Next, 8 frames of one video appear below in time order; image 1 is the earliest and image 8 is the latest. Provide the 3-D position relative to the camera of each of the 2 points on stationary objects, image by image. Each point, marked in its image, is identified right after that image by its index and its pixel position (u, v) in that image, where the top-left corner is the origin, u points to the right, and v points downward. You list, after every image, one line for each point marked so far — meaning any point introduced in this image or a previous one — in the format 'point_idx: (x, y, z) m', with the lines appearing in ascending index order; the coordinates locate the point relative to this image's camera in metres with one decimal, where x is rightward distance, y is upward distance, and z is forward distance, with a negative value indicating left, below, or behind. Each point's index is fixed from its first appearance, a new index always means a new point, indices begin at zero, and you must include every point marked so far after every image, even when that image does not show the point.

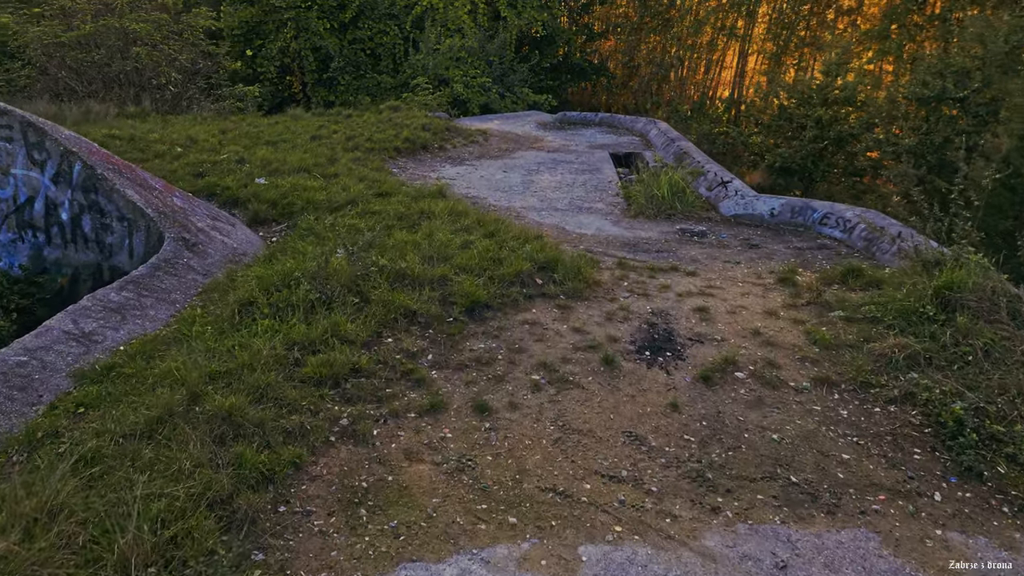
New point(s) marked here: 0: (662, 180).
0: (+1.6, +1.1, +5.8) m
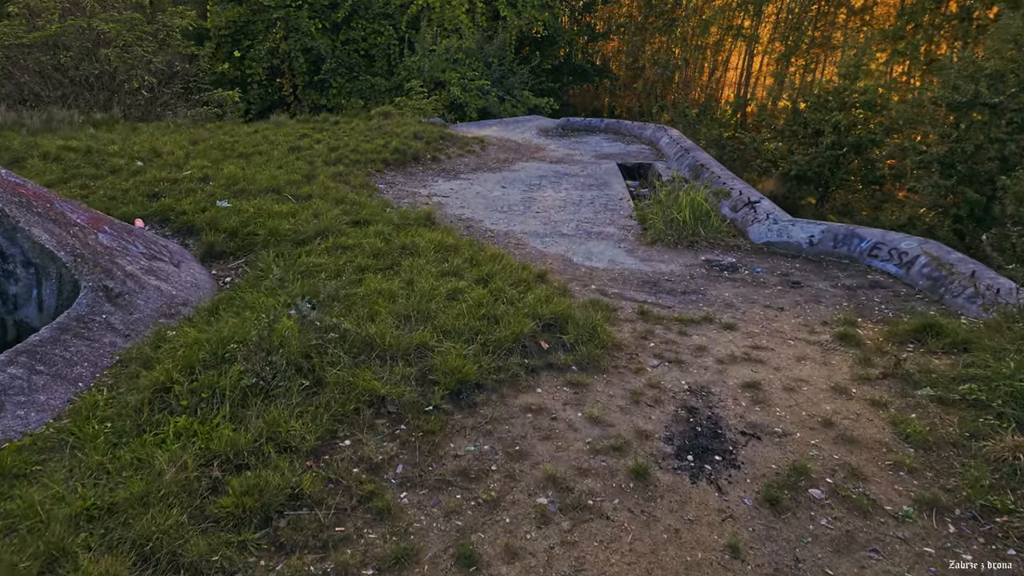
0: (+1.6, +0.8, +5.1) m
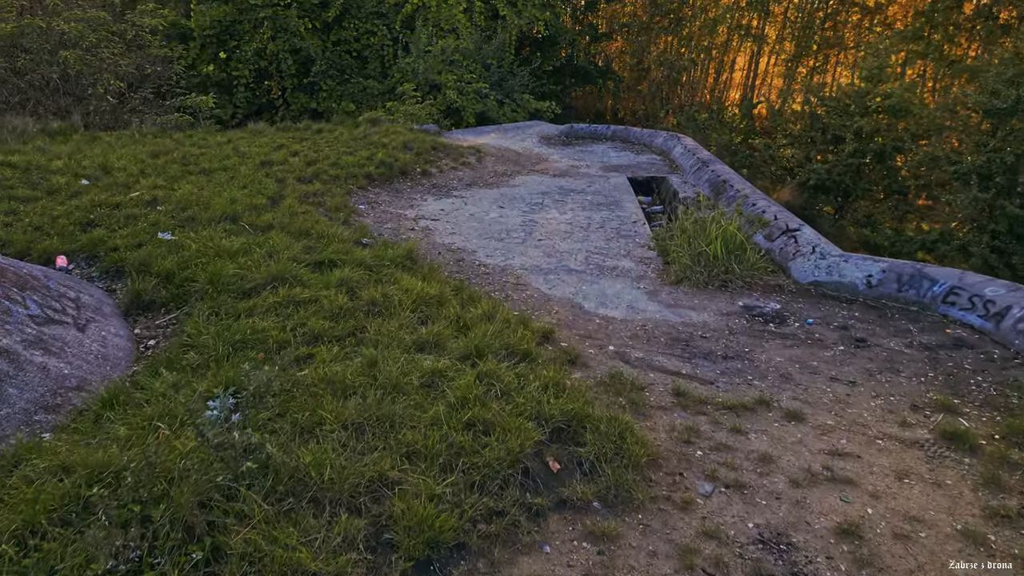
0: (+1.5, +0.4, +4.3) m
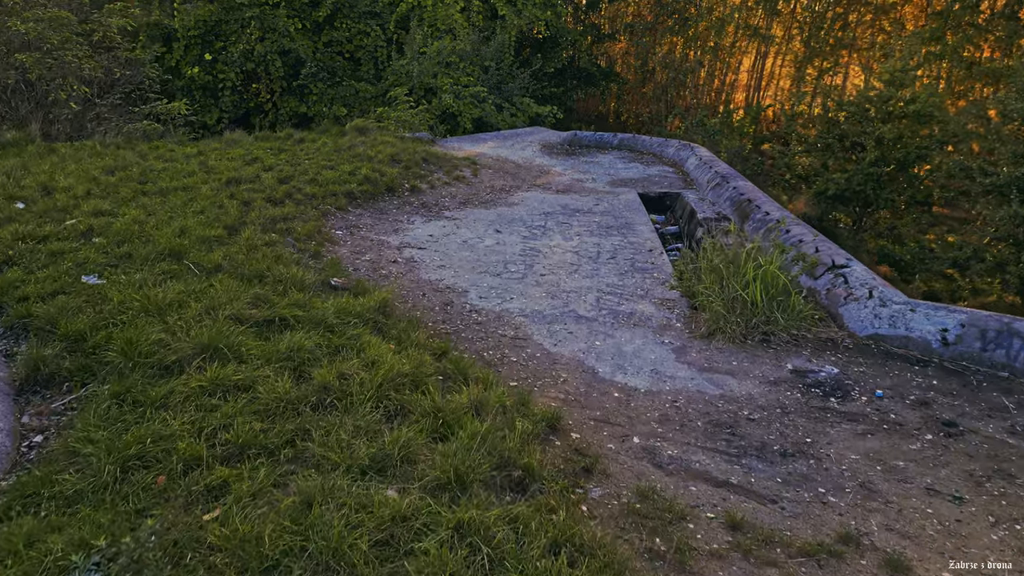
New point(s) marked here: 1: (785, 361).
0: (+1.5, +0.1, +3.6) m
1: (+1.6, -0.4, +3.1) m
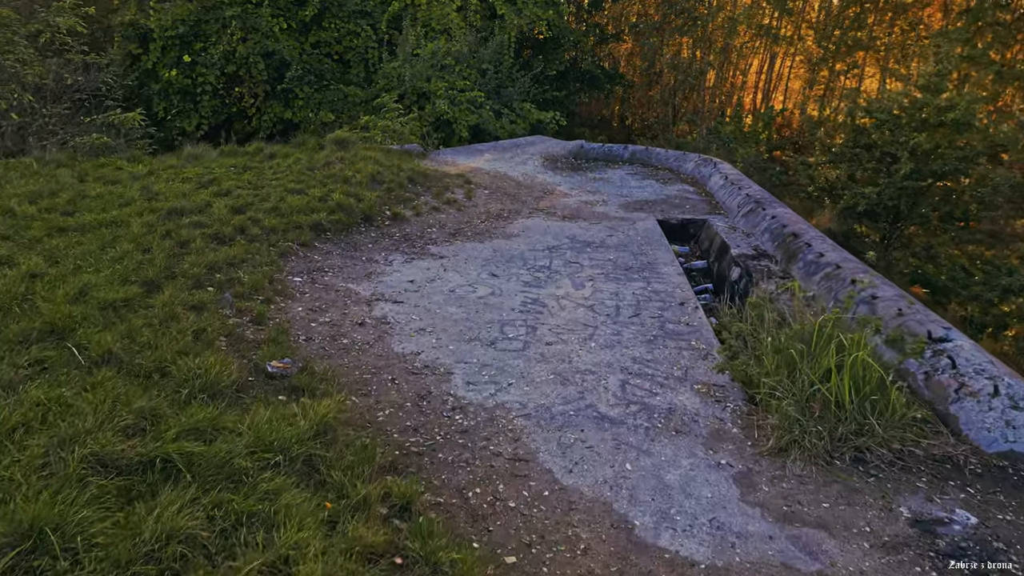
0: (+1.5, -0.3, +2.7) m
1: (+1.5, -0.8, +2.2) m
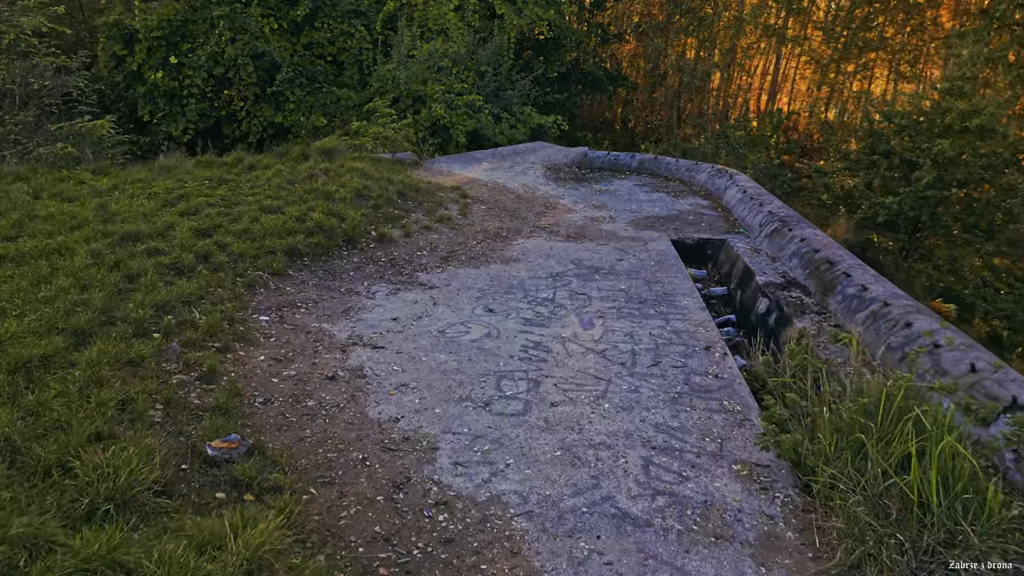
0: (+1.5, -0.6, +2.1) m
1: (+1.5, -1.1, +1.7) m
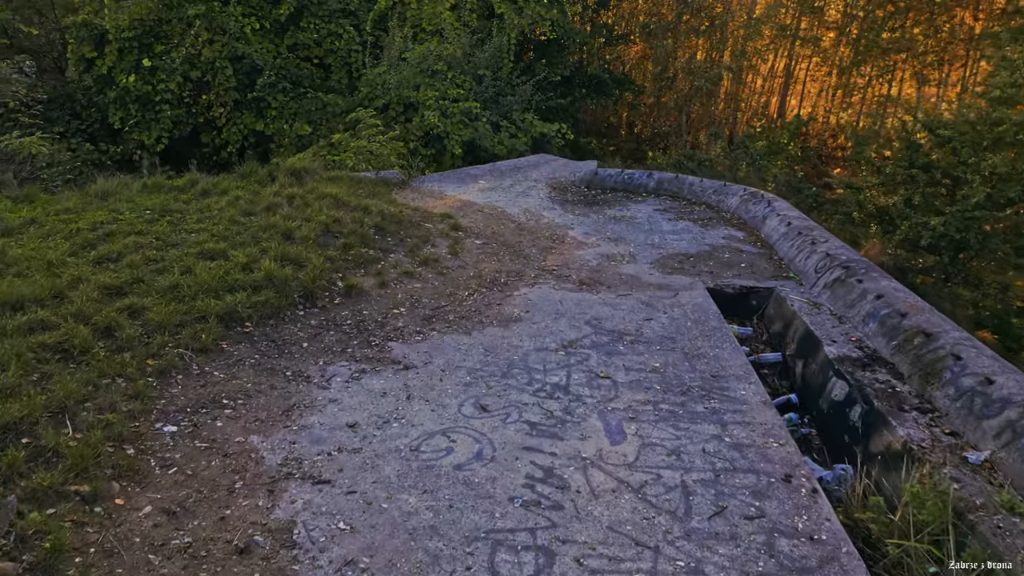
0: (+1.5, -1.0, +1.2) m
1: (+1.5, -1.6, +0.7) m
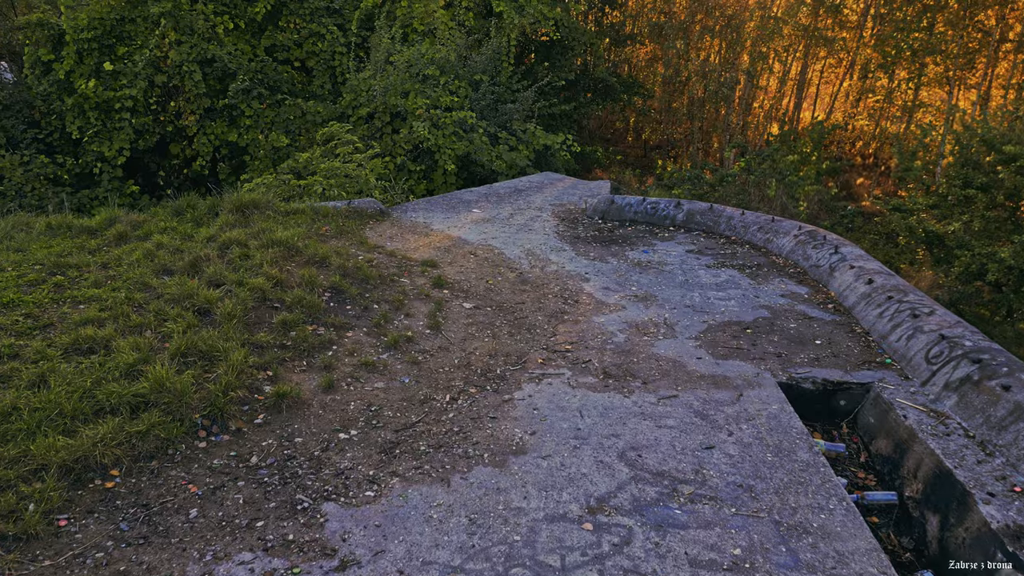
0: (+1.5, -1.6, 0.0) m
1: (+1.5, -2.1, -0.4) m
